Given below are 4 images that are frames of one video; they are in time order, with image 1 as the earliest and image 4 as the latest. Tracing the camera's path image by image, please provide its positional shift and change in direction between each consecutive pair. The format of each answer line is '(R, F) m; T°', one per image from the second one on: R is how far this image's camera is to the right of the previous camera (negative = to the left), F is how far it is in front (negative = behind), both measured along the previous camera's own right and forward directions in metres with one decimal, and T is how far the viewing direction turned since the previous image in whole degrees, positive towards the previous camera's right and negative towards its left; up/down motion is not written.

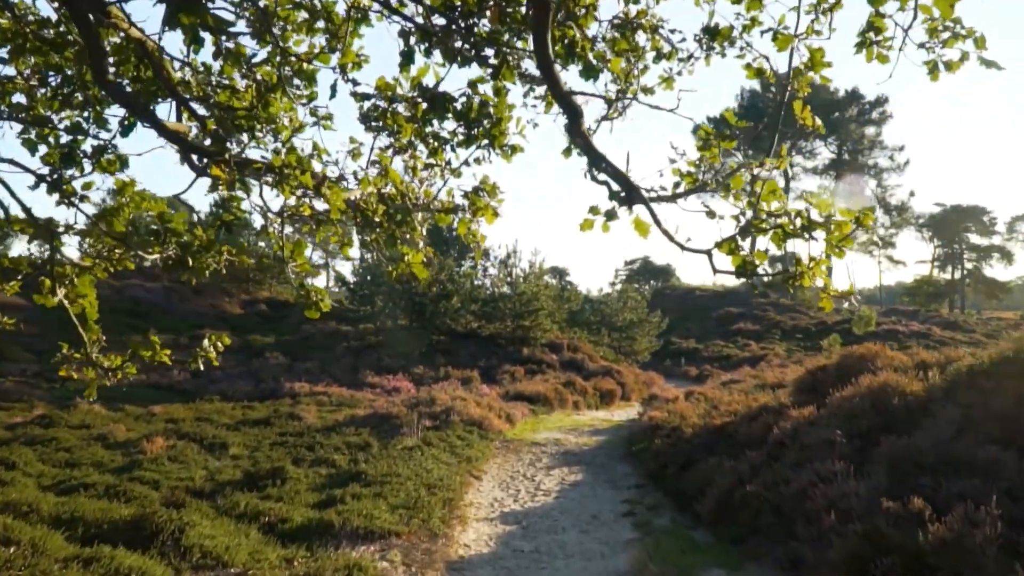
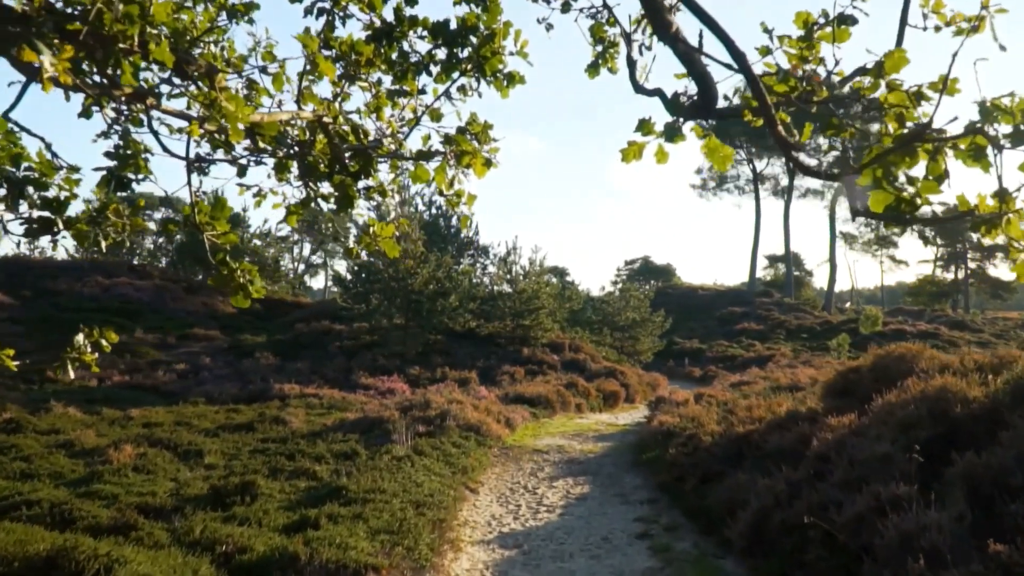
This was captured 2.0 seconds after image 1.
(0.0, +1.2) m; 0°
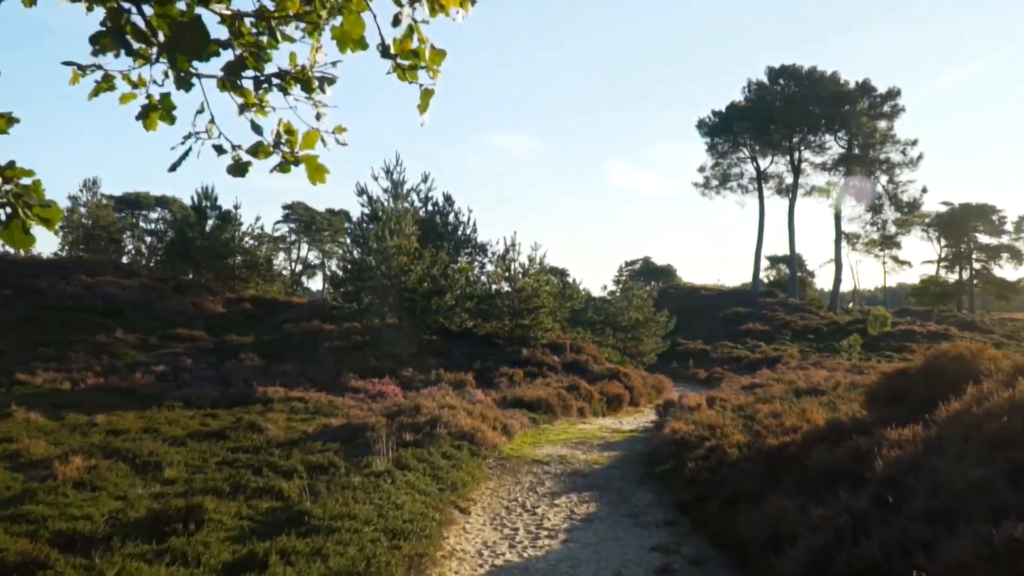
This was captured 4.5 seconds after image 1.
(0.0, +1.5) m; 0°
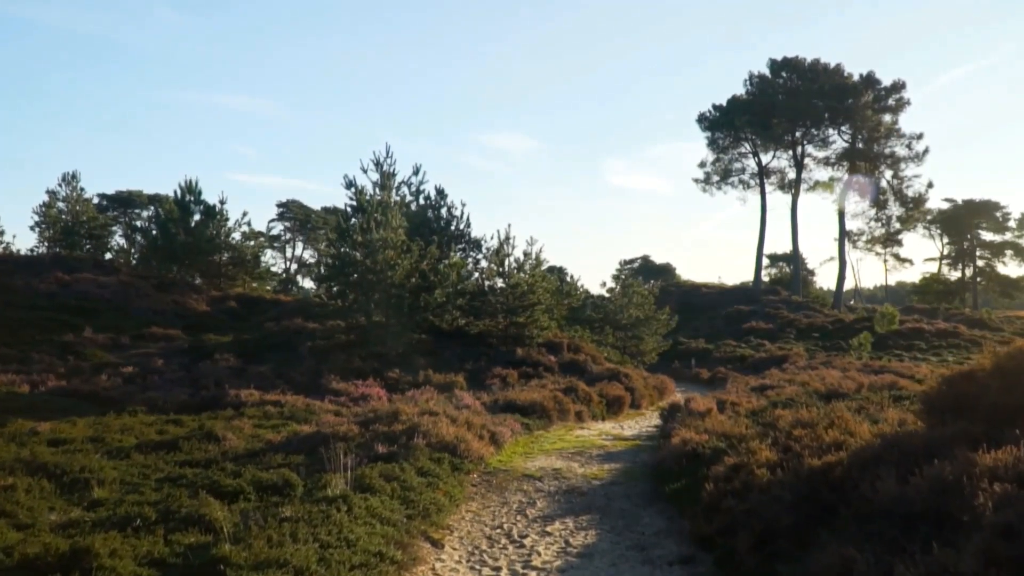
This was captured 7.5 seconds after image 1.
(+0.2, +1.7) m; 0°
